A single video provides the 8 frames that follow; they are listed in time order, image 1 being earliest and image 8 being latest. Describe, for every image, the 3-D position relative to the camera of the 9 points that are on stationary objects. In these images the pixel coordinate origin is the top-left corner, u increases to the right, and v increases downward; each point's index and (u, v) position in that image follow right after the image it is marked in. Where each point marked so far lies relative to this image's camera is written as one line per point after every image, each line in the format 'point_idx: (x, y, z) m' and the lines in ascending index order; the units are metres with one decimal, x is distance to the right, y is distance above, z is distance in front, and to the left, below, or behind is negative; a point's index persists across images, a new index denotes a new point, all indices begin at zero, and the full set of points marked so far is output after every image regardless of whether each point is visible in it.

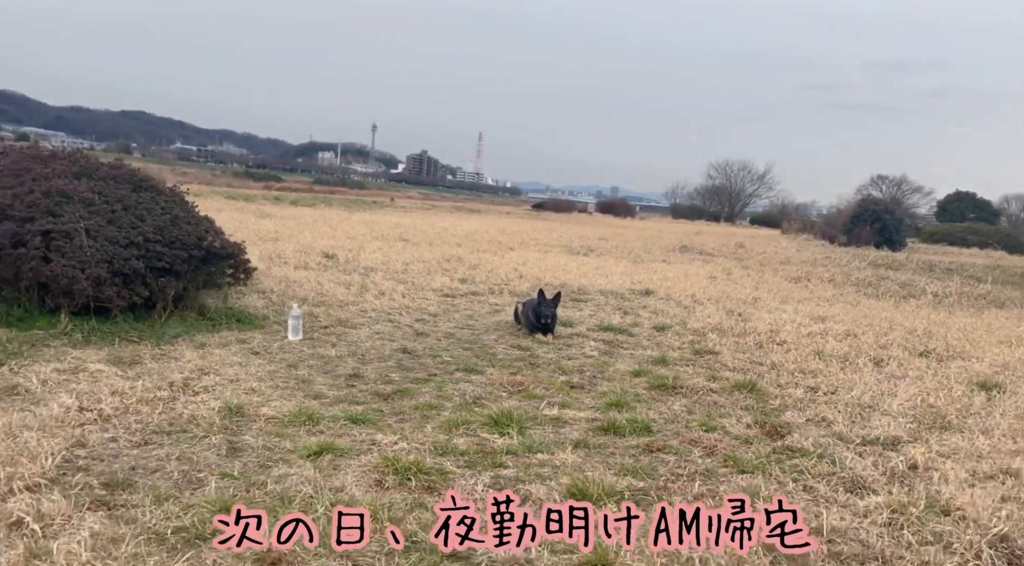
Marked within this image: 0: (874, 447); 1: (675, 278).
0: (+2.3, -1.1, +6.0) m
1: (+2.8, +0.1, +15.6) m
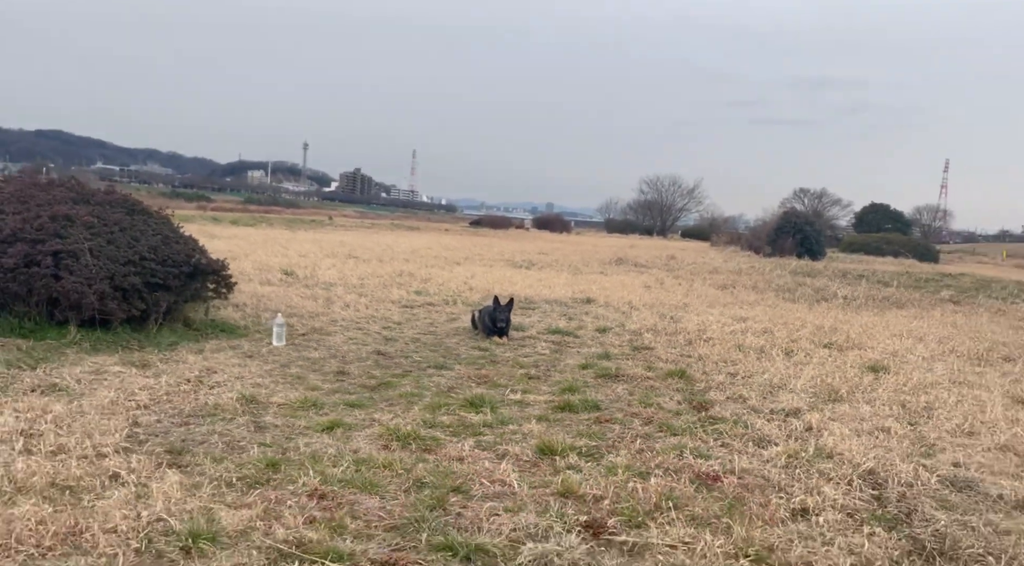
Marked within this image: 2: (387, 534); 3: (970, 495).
0: (+2.1, -1.1, +7.3) m
1: (+1.9, -0.1, +17.0) m
2: (-0.6, -1.2, +4.4) m
3: (+2.6, -1.3, +5.3) m
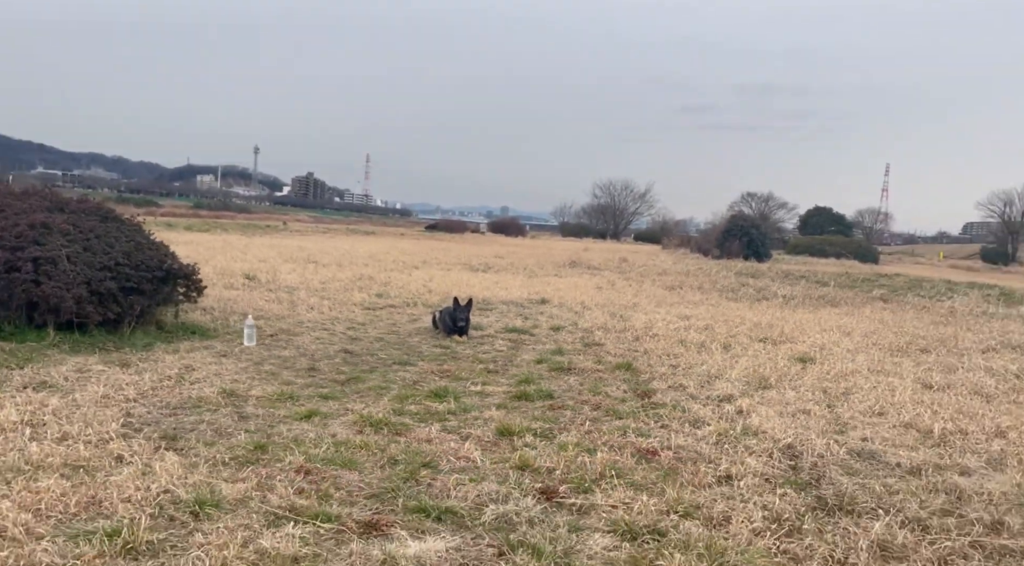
0: (+1.8, -1.1, +8.1) m
1: (+1.0, -0.1, +17.8) m
2: (-0.8, -1.2, +5.1) m
3: (+2.4, -1.3, +6.2) m
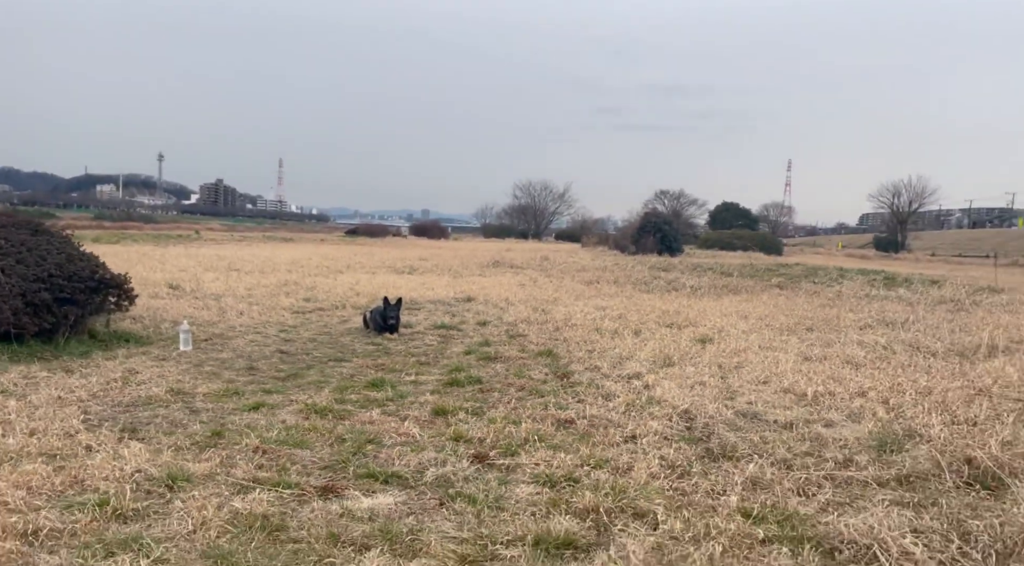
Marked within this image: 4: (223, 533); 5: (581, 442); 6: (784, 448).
0: (+1.1, -1.0, +9.0) m
1: (-0.5, -0.1, +18.6) m
2: (-1.2, -1.1, +5.8) m
3: (+1.9, -1.2, +7.1) m
4: (-1.4, -1.2, +4.6) m
5: (+0.5, -1.1, +6.6) m
6: (+2.1, -1.2, +7.3) m
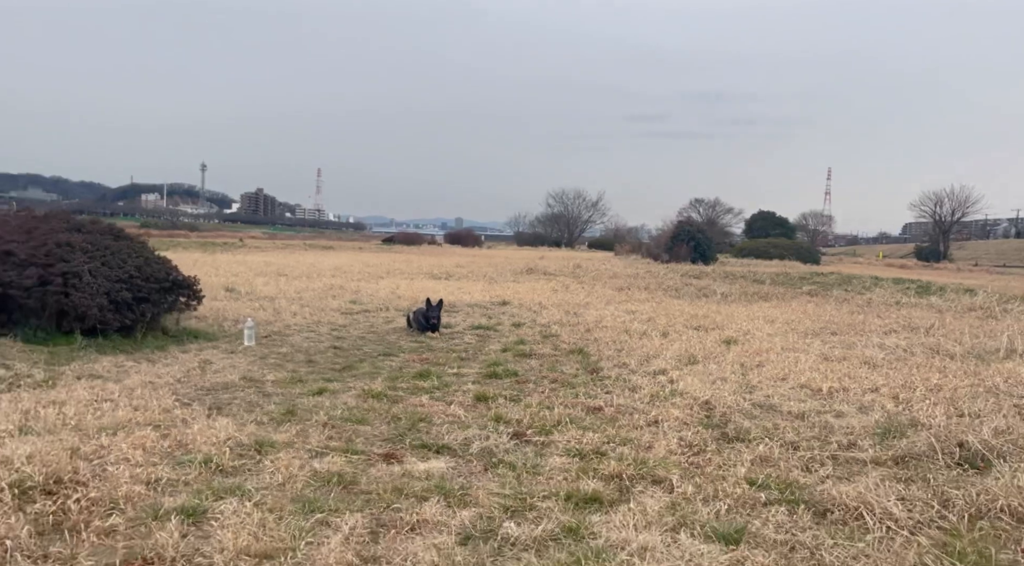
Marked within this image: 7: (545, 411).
0: (+1.5, -1.0, +9.8) m
1: (+0.2, -0.2, +19.4) m
2: (-0.9, -1.1, +6.7) m
3: (+2.2, -1.2, +7.9) m
4: (-1.2, -1.2, +5.5) m
5: (+0.8, -1.1, +7.5) m
6: (+2.4, -1.2, +8.0) m
7: (+0.3, -1.1, +7.7) m
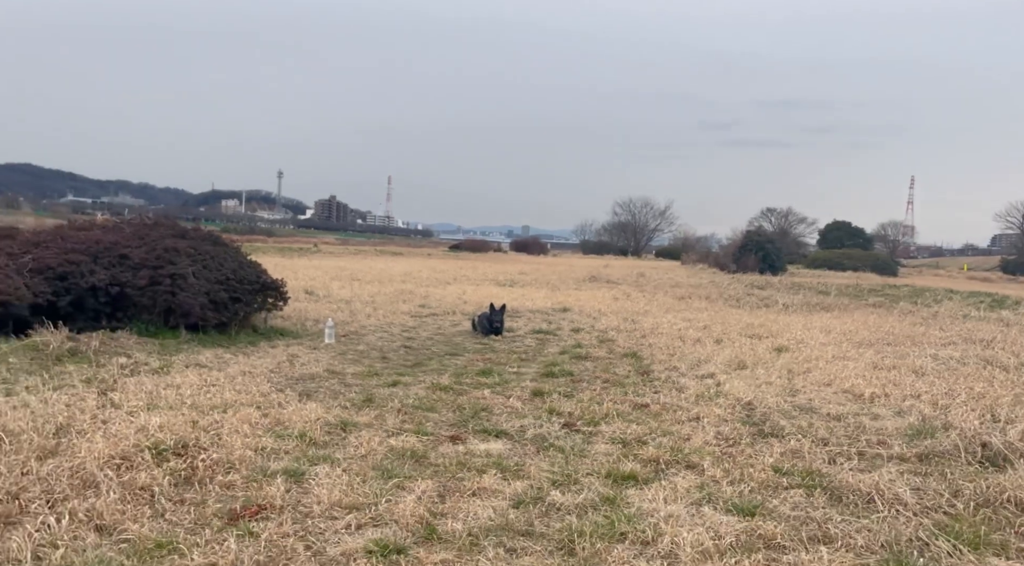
0: (+2.1, -1.1, +10.6) m
1: (+1.6, -0.3, +20.2) m
2: (-0.5, -1.2, +7.6) m
3: (+2.7, -1.3, +8.6) m
4: (-0.9, -1.2, +6.4) m
5: (+1.3, -1.2, +8.3) m
6: (+2.9, -1.3, +8.7) m
7: (+0.8, -1.1, +8.5) m
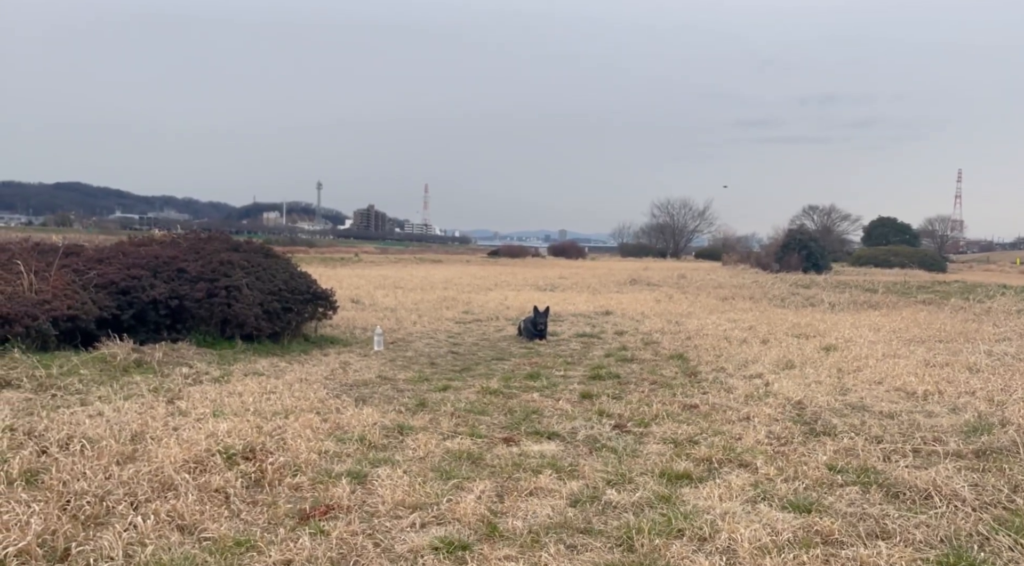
0: (+2.7, -1.1, +10.6) m
1: (+2.6, -0.4, +20.3) m
2: (-0.1, -1.2, +7.7) m
3: (+3.1, -1.3, +8.6) m
4: (-0.5, -1.2, +6.6) m
5: (+1.7, -1.2, +8.3) m
6: (+3.4, -1.3, +8.7) m
7: (+1.2, -1.2, +8.6) m
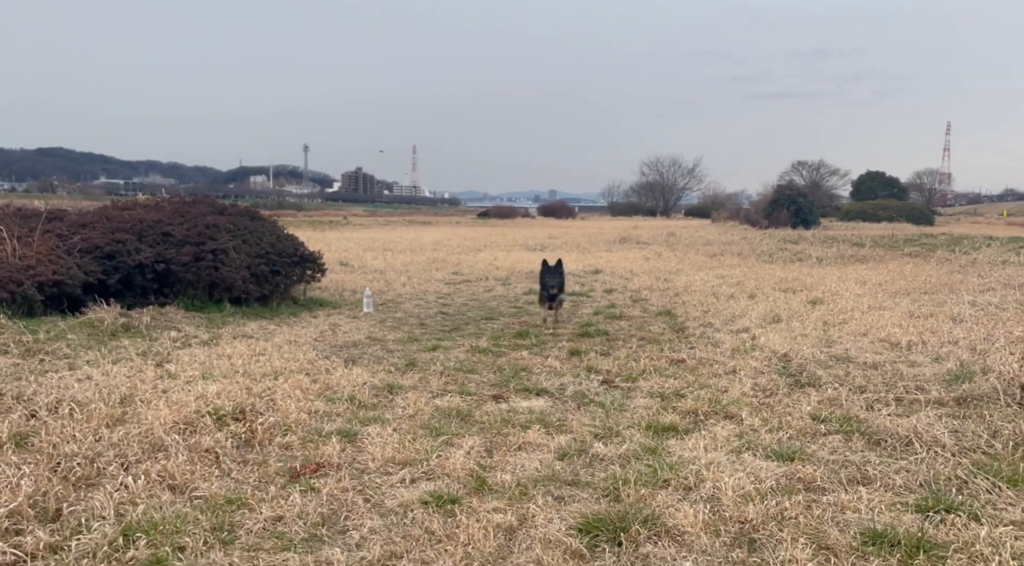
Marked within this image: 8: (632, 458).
0: (+2.6, -0.6, +10.7) m
1: (+2.3, +0.5, +20.3) m
2: (-0.2, -0.9, +7.8) m
3: (+3.0, -0.8, +8.7) m
4: (-0.6, -1.0, +6.6) m
5: (+1.6, -0.8, +8.4) m
6: (+3.3, -0.8, +8.8) m
7: (+1.1, -0.7, +8.7) m
8: (+0.8, -1.1, +6.0) m
